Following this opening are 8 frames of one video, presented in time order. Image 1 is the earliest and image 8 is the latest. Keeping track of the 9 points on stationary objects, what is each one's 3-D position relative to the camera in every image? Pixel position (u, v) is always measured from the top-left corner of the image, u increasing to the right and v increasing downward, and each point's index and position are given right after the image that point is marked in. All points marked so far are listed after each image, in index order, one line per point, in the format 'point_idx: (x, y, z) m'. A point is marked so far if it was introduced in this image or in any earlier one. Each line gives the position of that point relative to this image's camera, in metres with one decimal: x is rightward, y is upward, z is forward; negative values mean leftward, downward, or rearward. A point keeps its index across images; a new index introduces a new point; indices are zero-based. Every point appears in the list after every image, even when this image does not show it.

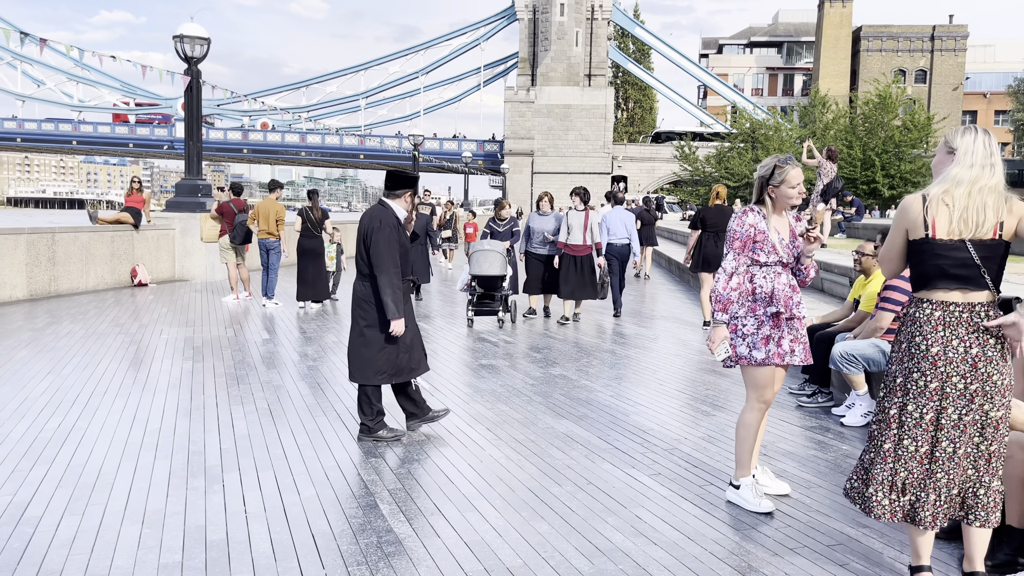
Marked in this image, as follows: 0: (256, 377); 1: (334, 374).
0: (-2.1, -0.7, +6.7) m
1: (-1.5, -0.7, +7.0) m
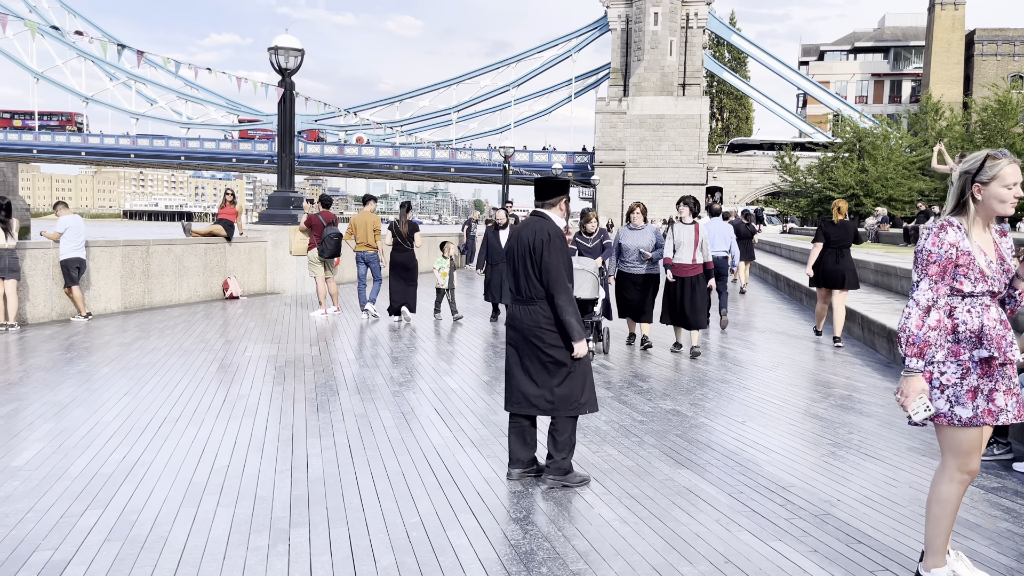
0: (-1.3, -0.9, +6.2) m
1: (-0.7, -0.9, +6.4) m
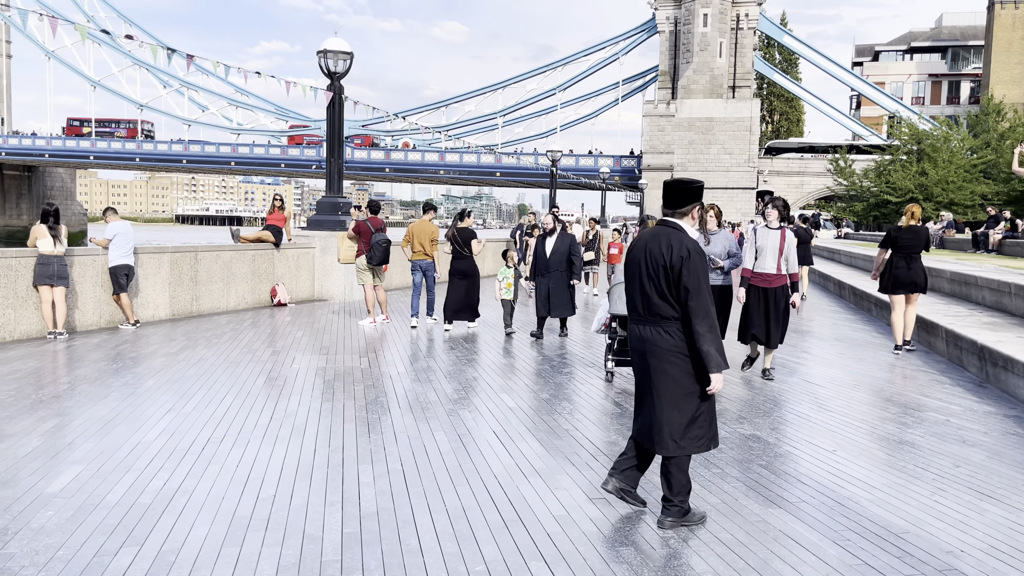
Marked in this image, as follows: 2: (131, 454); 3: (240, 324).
0: (-0.8, -1.0, +5.8) m
1: (-0.2, -1.0, +6.0) m
2: (-2.3, -1.0, +5.0) m
3: (-3.8, -0.5, +11.5) m
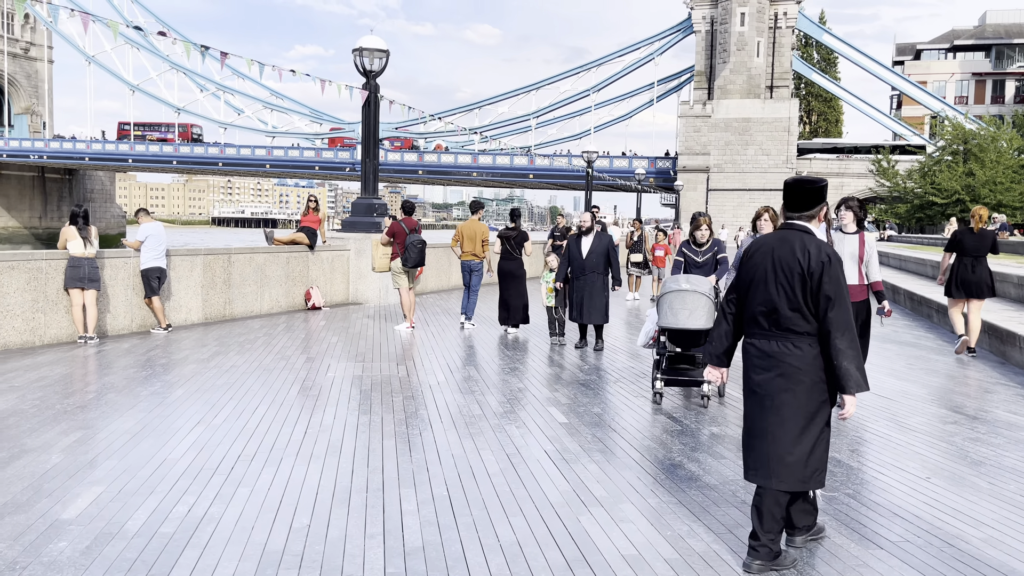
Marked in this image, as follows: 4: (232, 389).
0: (-0.5, -1.0, +5.4) m
1: (+0.1, -1.0, +5.5) m
2: (-2.0, -1.0, +4.6) m
3: (-3.3, -0.6, +11.2) m
4: (-2.5, -0.9, +7.1) m
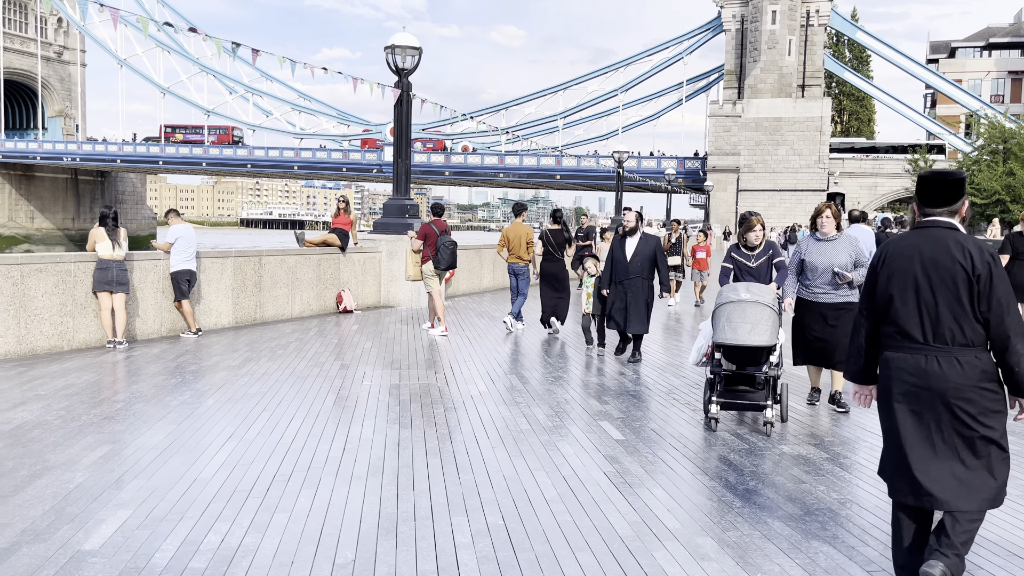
0: (-0.2, -1.0, +5.0) m
1: (+0.5, -1.0, +5.1) m
2: (-1.7, -1.1, +4.2) m
3: (-2.8, -0.6, +10.8) m
4: (-2.1, -0.9, +6.8) m
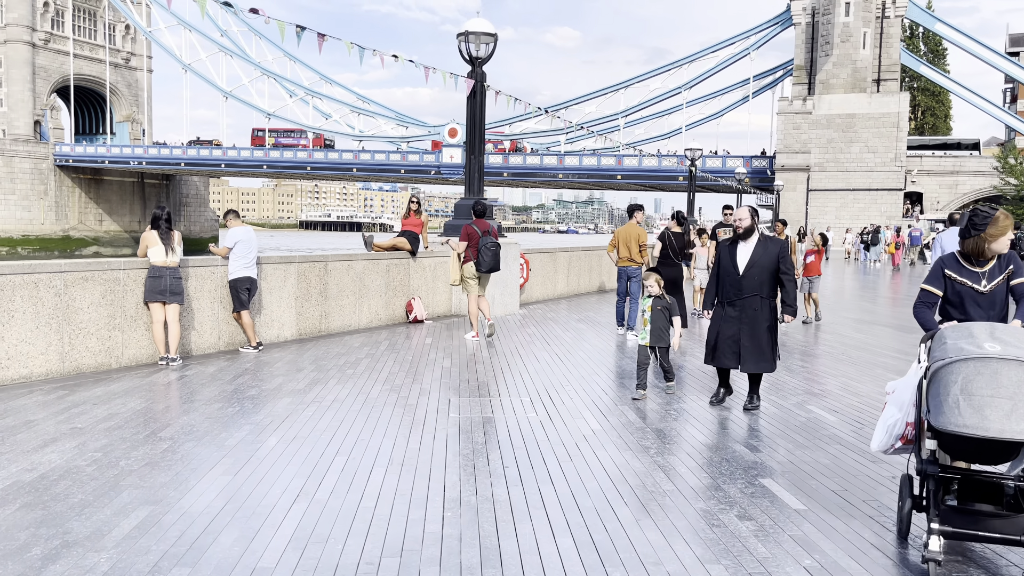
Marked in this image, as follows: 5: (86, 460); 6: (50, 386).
0: (+0.5, -1.1, +3.8) m
1: (+1.2, -1.2, +3.8) m
2: (-1.0, -1.2, +3.1) m
3: (-1.6, -0.7, +9.8) m
4: (-1.2, -1.0, +5.7) m
5: (-2.6, -1.0, +4.9) m
6: (-4.0, -0.9, +7.1) m
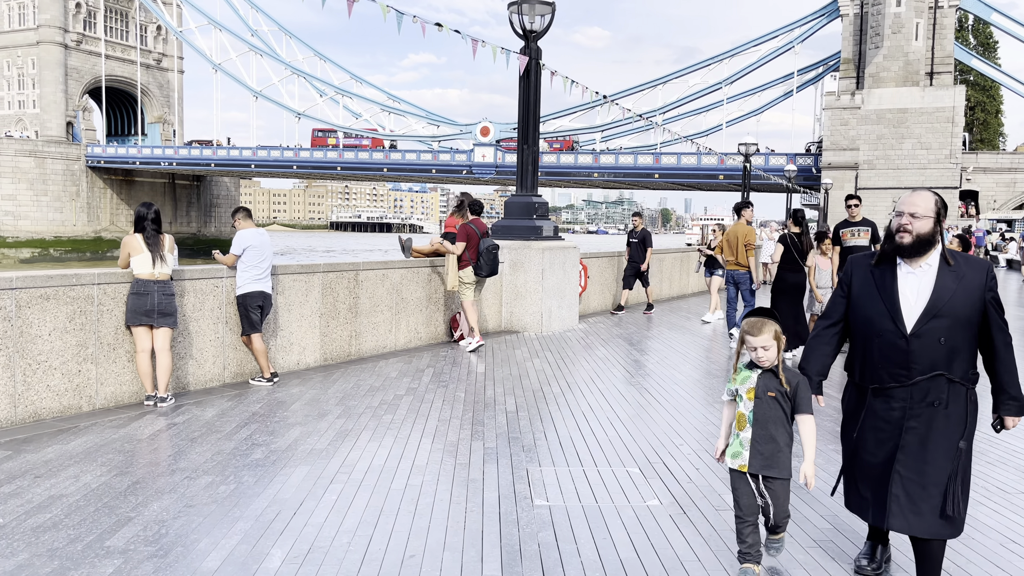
0: (+1.1, -1.3, +1.8) m
1: (+1.7, -1.3, +1.8) m
2: (-0.5, -1.3, +1.2) m
3: (-0.9, -0.9, +7.9) m
4: (-0.7, -1.2, +3.8) m
5: (-2.0, -1.2, +3.1) m
6: (-3.4, -1.0, +5.3) m
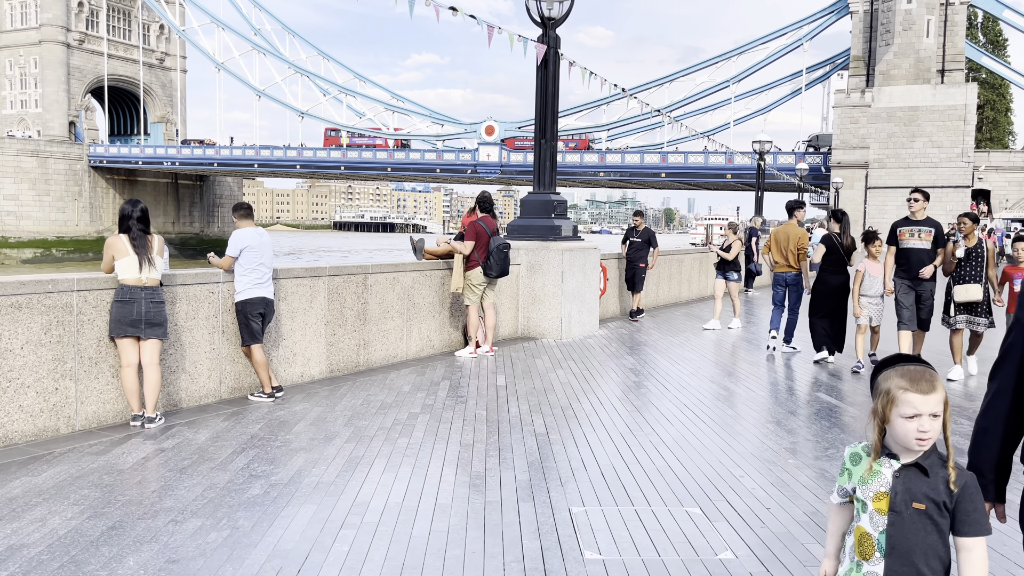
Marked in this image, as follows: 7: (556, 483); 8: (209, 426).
0: (+1.2, -1.4, +1.1) m
1: (+1.9, -1.4, +1.1) m
2: (-0.3, -1.4, +0.5) m
3: (-0.7, -0.9, +7.2) m
4: (-0.5, -1.2, +3.1) m
5: (-1.8, -1.2, +2.4) m
6: (-3.2, -1.1, +4.6) m
7: (+0.4, -1.1, +4.8) m
8: (-2.2, -1.0, +6.0) m
